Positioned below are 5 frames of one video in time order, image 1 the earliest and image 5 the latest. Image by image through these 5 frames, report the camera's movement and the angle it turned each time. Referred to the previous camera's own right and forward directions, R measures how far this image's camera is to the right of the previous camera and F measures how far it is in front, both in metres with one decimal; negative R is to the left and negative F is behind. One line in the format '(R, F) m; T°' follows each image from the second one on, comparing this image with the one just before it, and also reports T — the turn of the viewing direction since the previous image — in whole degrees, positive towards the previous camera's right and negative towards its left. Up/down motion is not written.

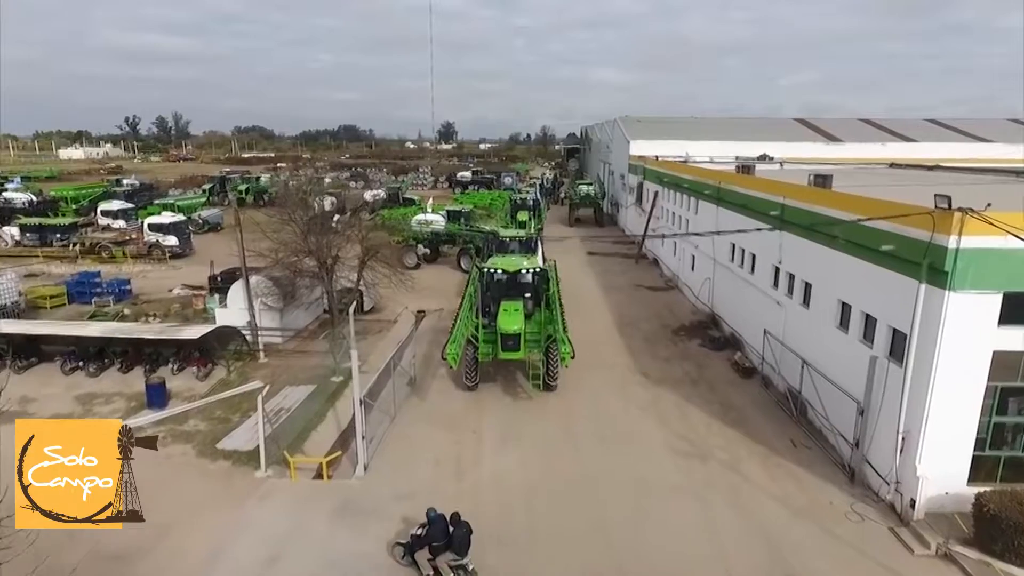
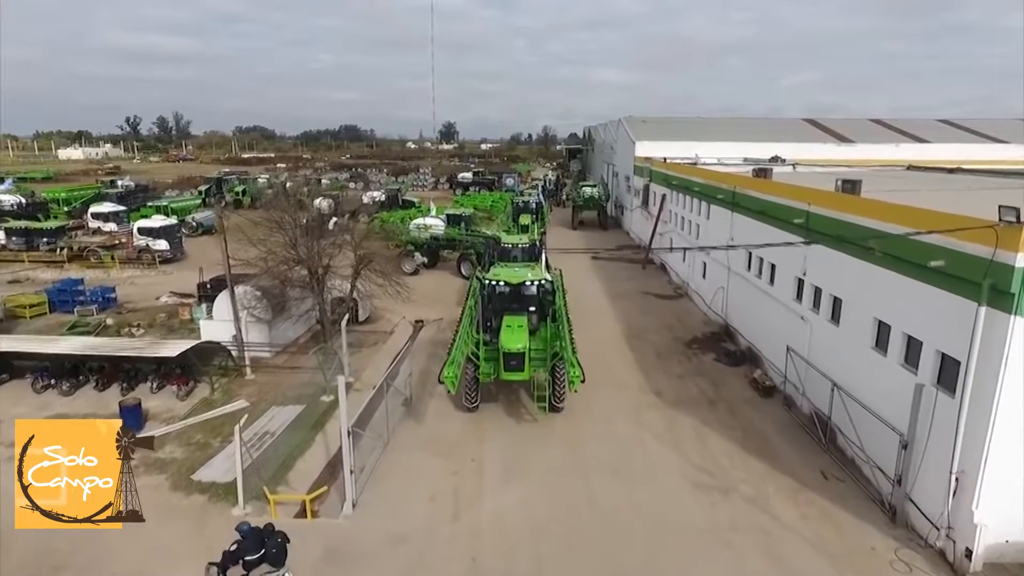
(0.0, +0.8) m; 0°
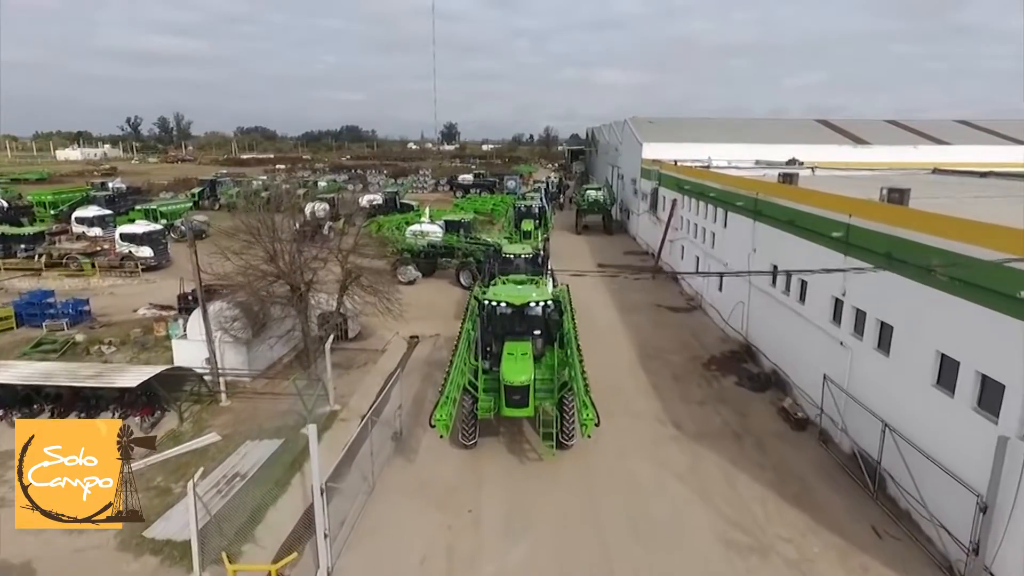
(0.0, +1.1) m; 0°
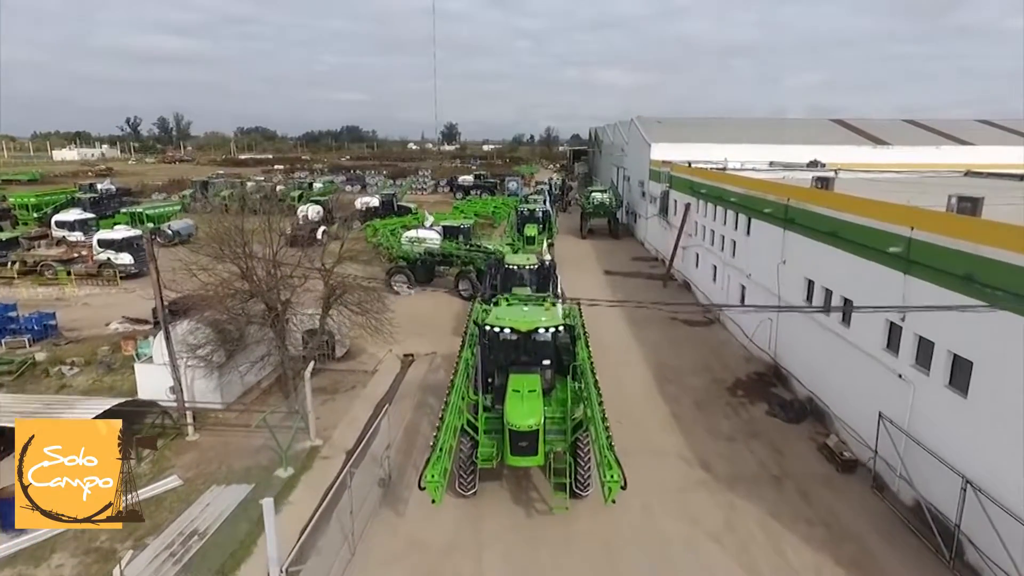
(-0.1, +1.3) m; 0°
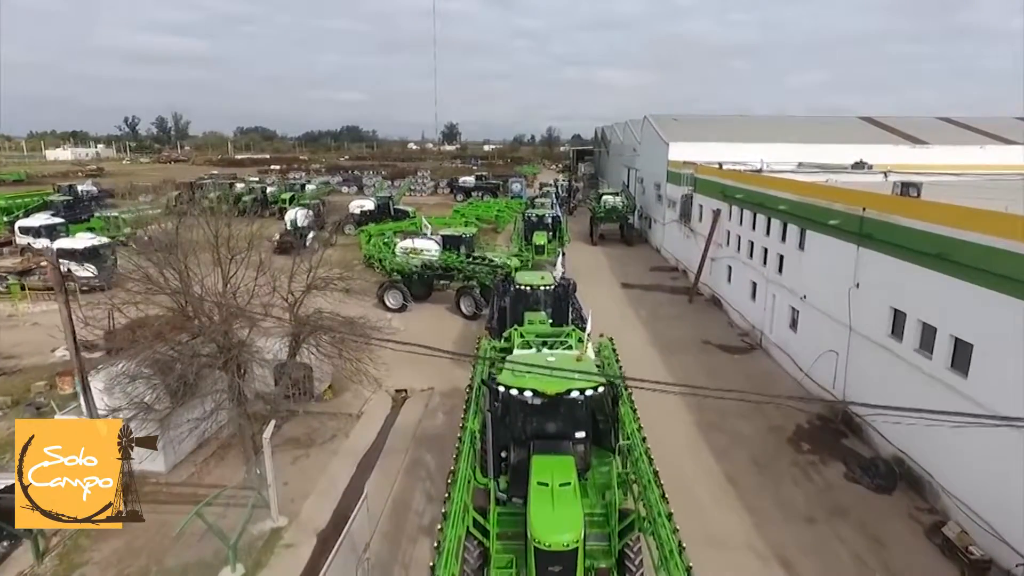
(-0.3, +2.1) m; 0°
